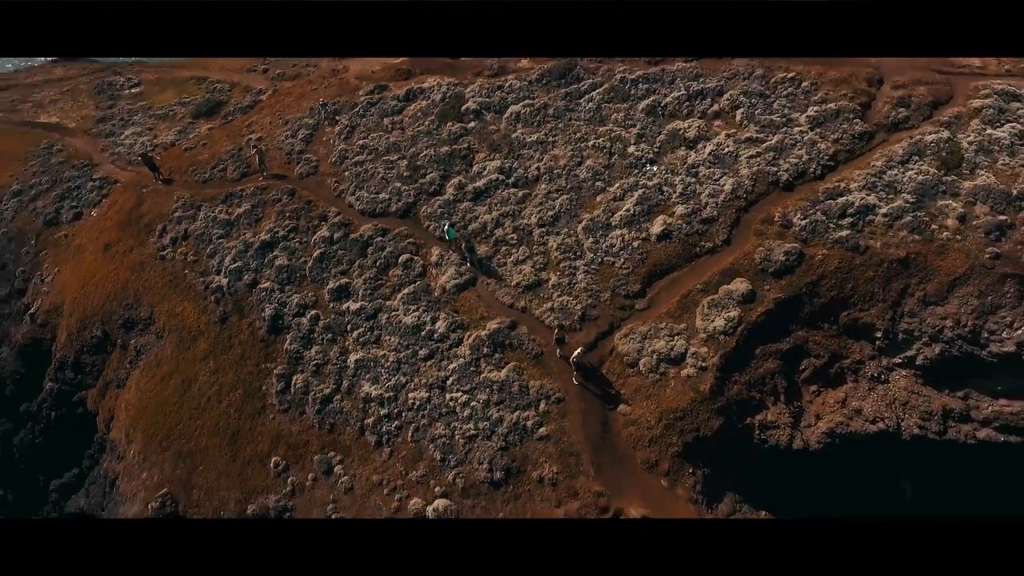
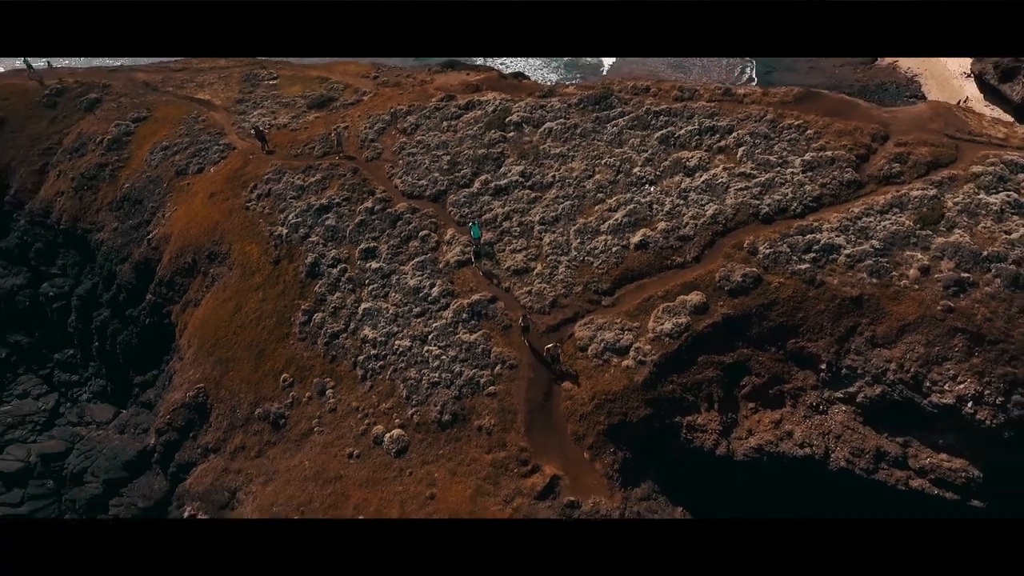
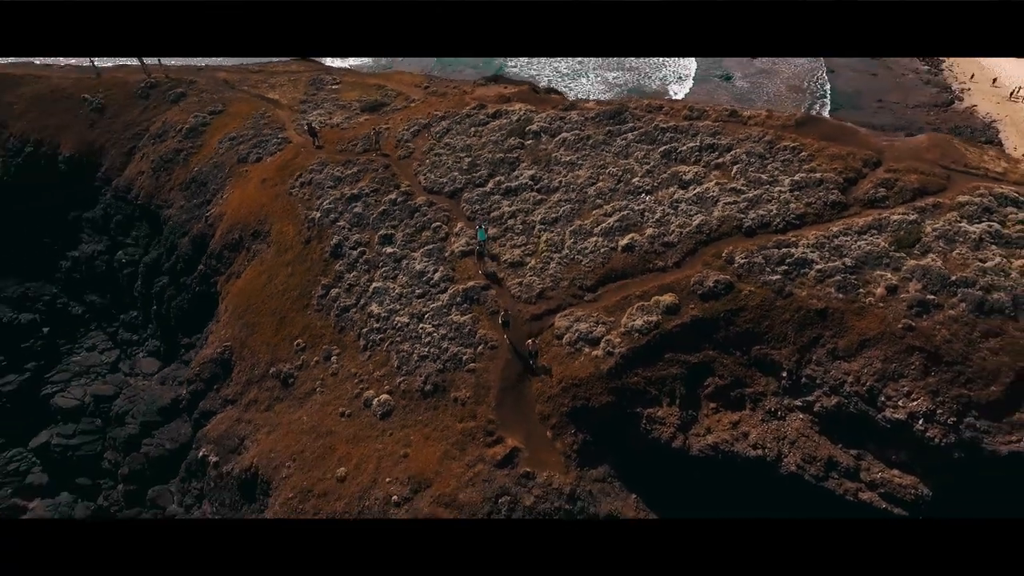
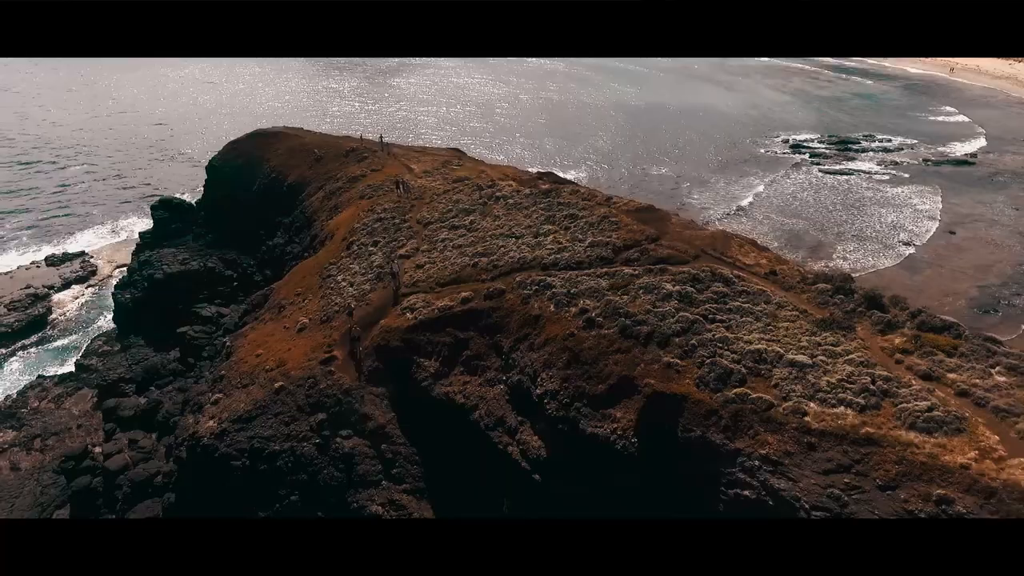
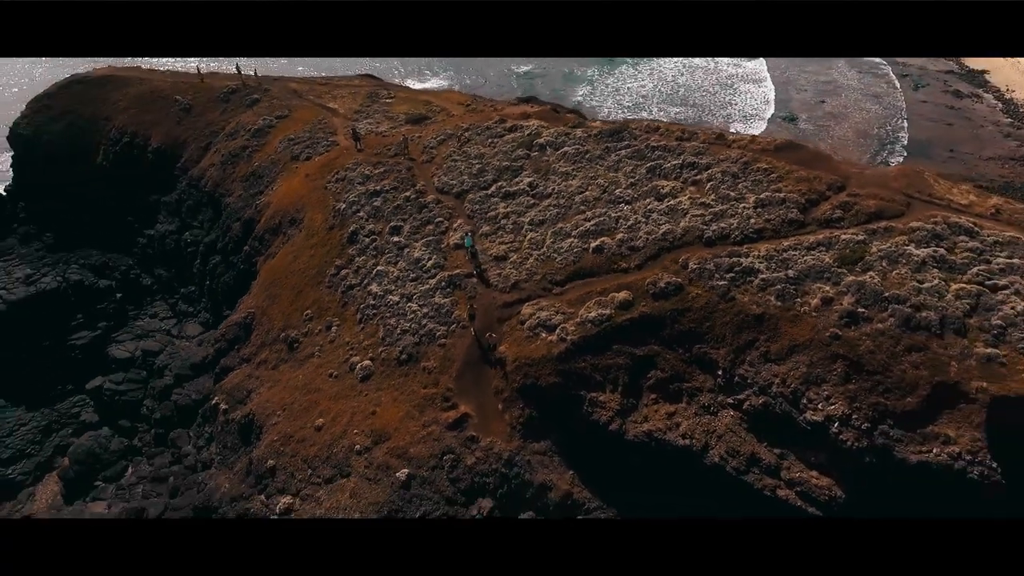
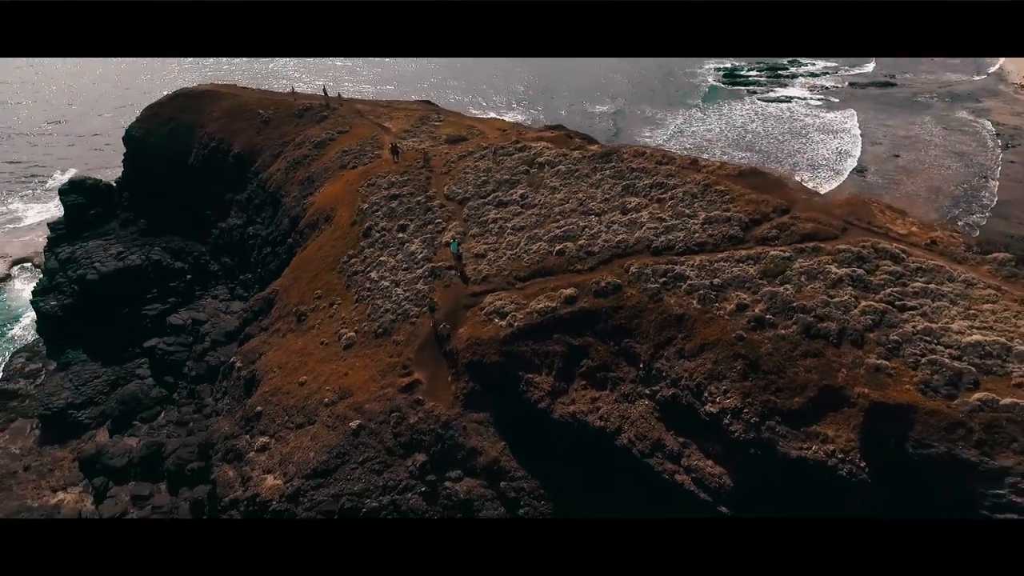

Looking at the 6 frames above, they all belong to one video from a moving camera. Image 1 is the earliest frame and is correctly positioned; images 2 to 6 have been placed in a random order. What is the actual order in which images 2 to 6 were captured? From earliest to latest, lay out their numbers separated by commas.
2, 3, 5, 6, 4
